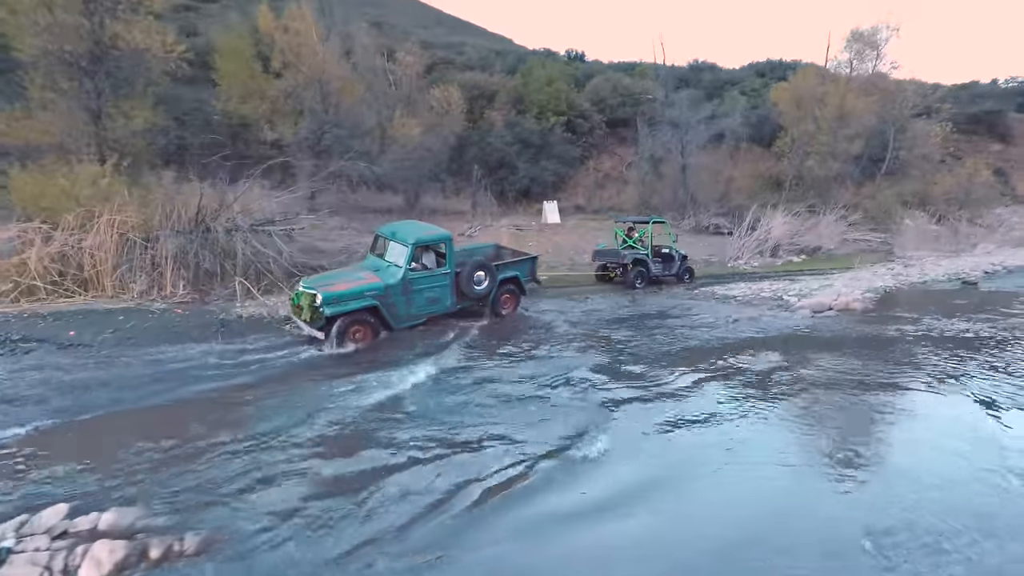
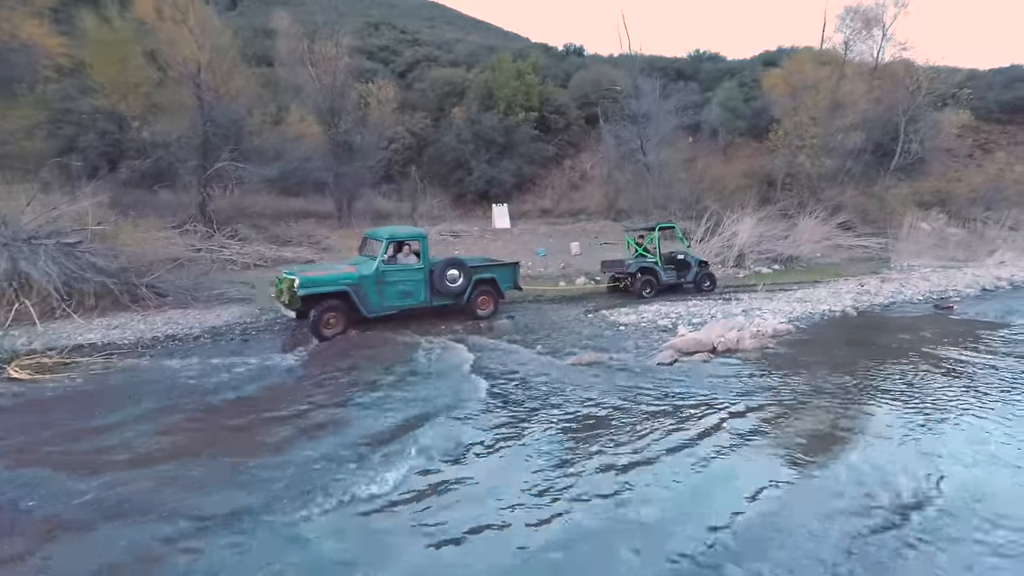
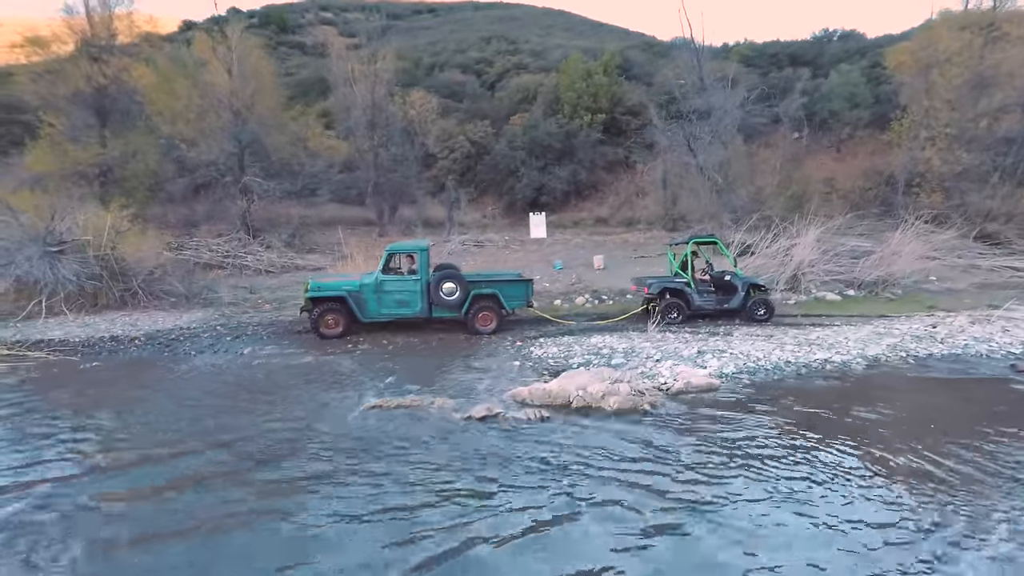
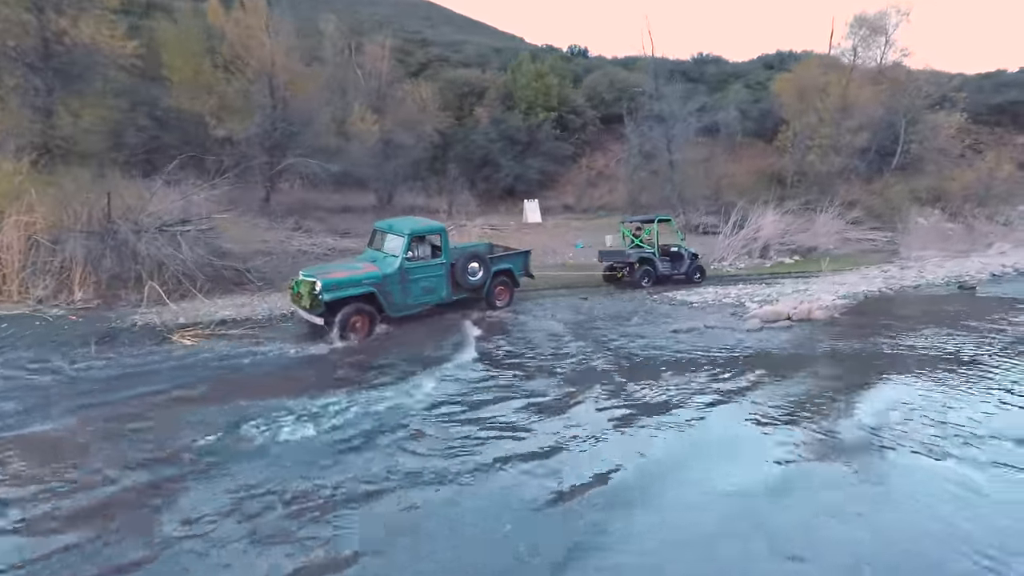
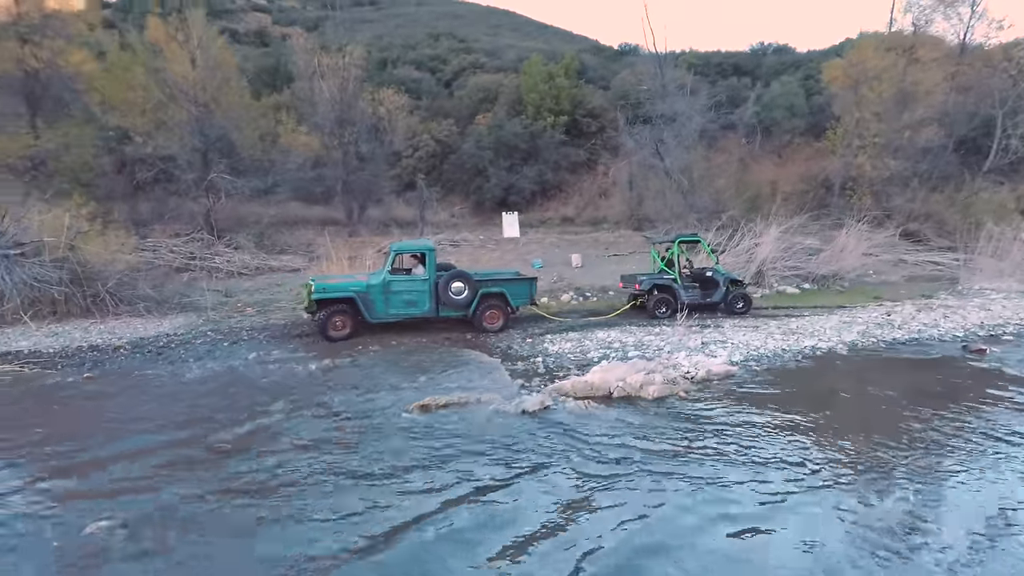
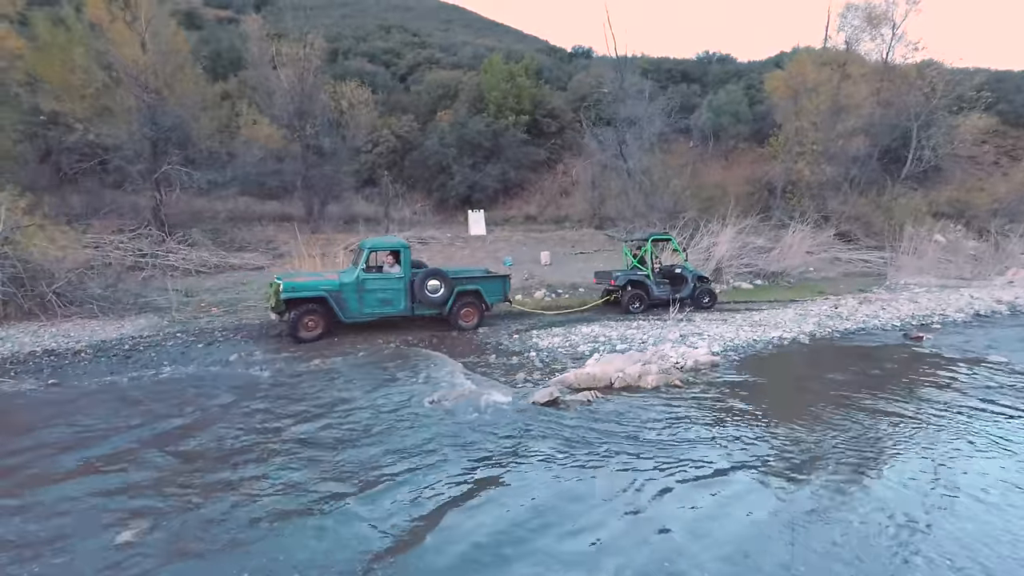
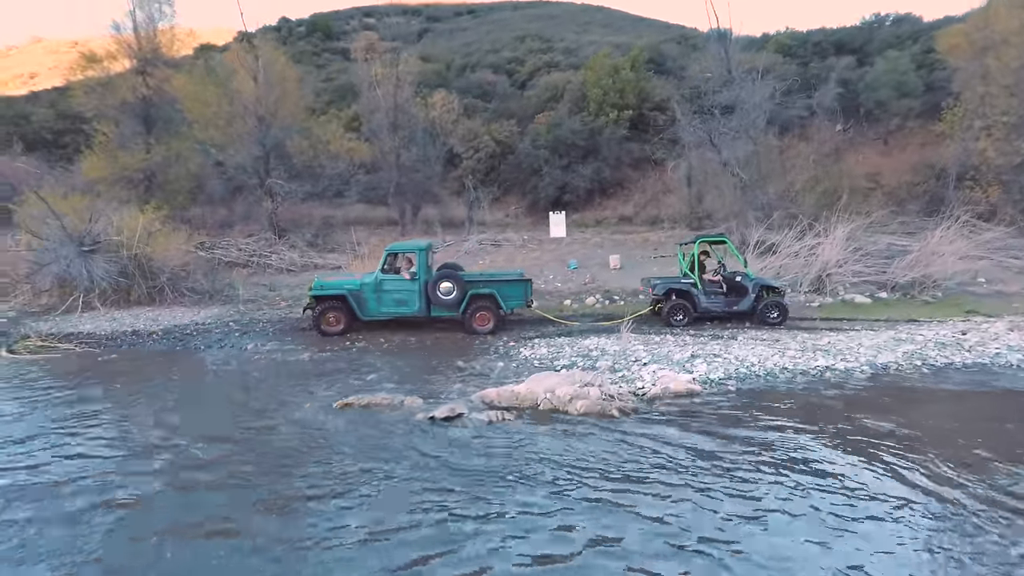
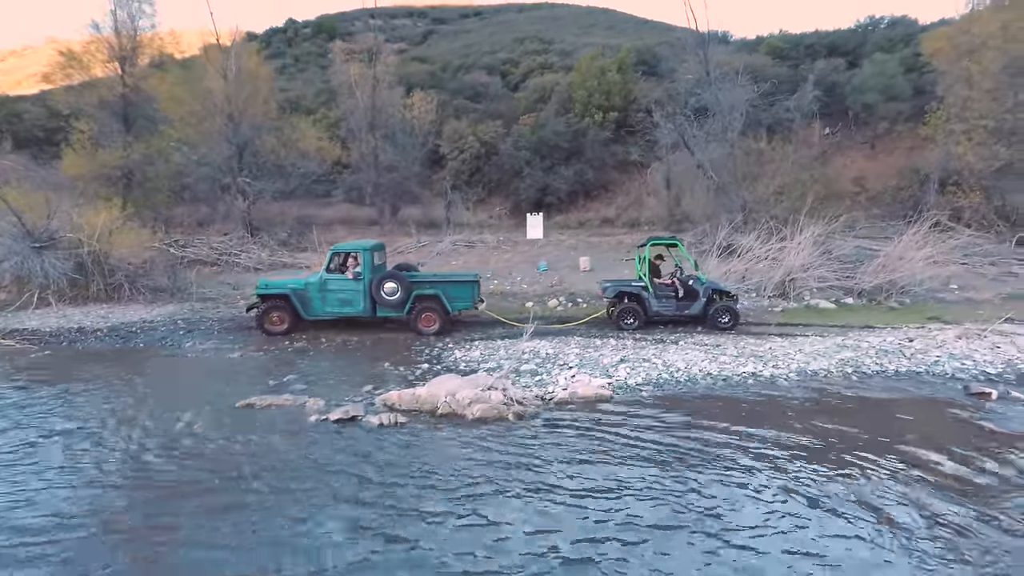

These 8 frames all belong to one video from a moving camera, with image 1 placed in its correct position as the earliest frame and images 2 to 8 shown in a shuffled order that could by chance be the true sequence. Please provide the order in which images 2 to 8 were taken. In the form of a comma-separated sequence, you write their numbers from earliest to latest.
4, 2, 6, 5, 3, 7, 8
